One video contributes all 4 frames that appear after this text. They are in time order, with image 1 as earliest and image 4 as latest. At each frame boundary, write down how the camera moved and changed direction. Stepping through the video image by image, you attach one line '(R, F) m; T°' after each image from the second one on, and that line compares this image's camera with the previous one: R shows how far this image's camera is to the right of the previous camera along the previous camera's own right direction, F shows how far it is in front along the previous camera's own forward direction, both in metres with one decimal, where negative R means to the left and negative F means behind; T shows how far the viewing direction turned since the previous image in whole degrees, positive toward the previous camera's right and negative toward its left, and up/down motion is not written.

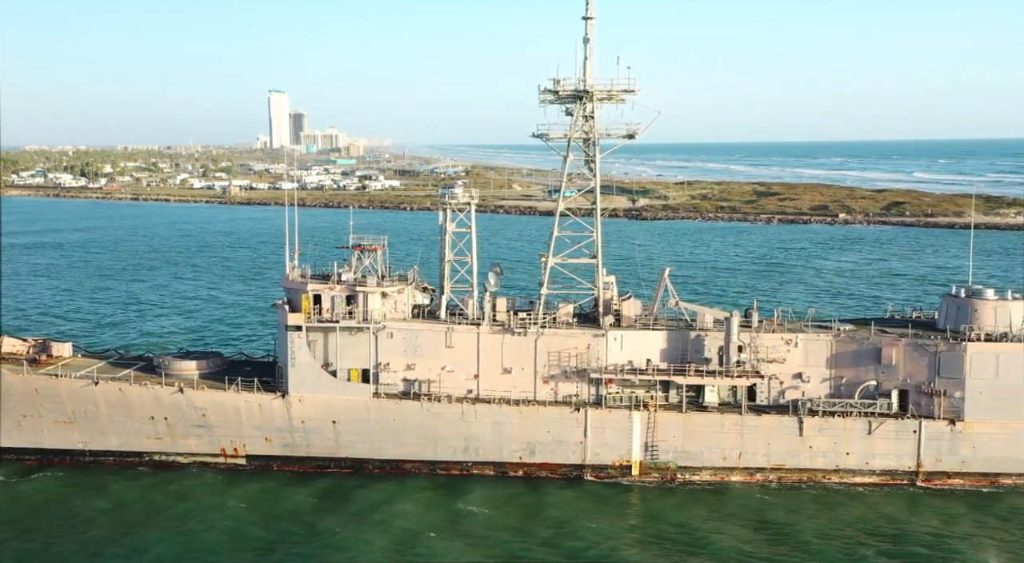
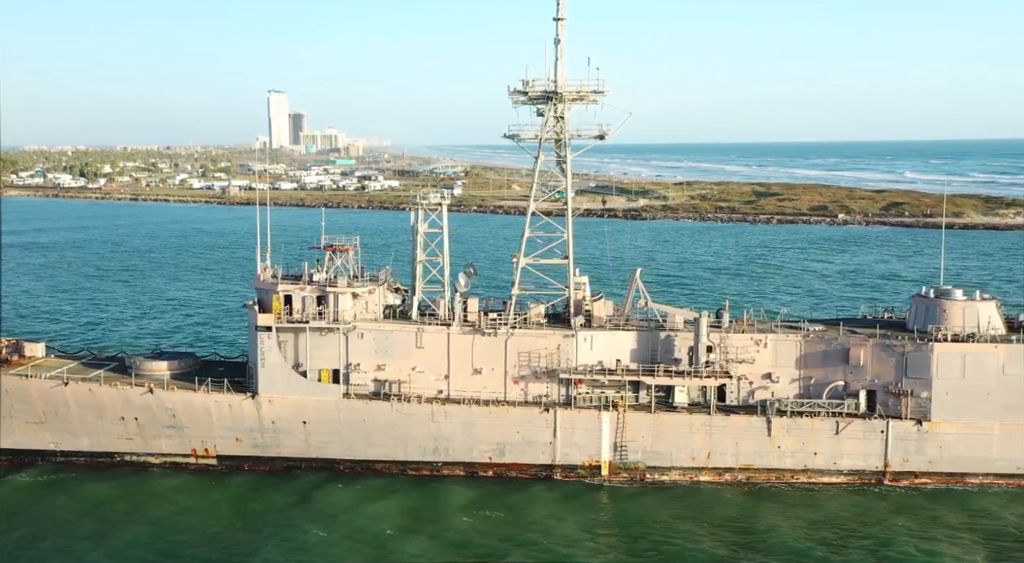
(+0.6, 0.0) m; 0°
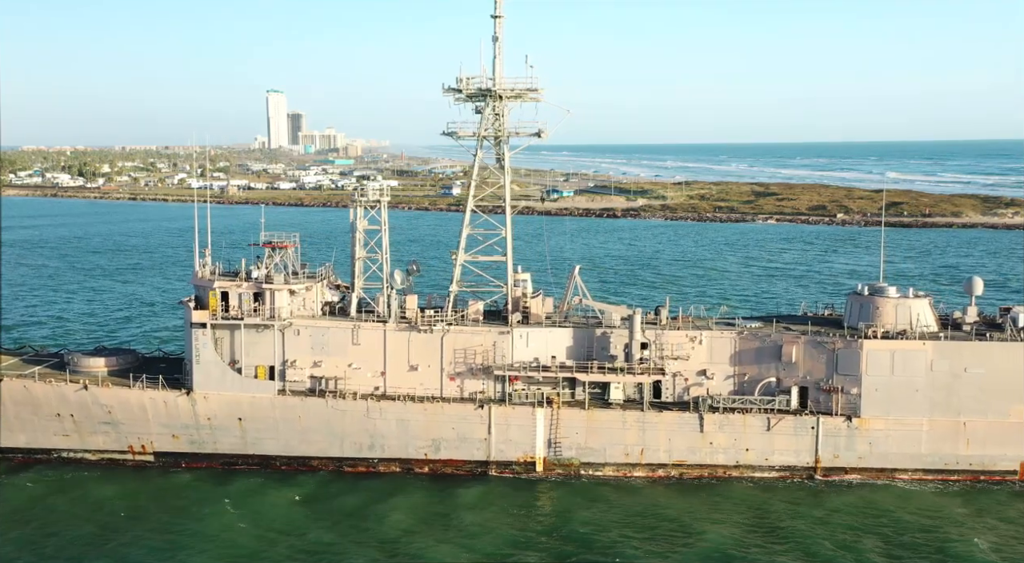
(+1.2, -0.1) m; +1°
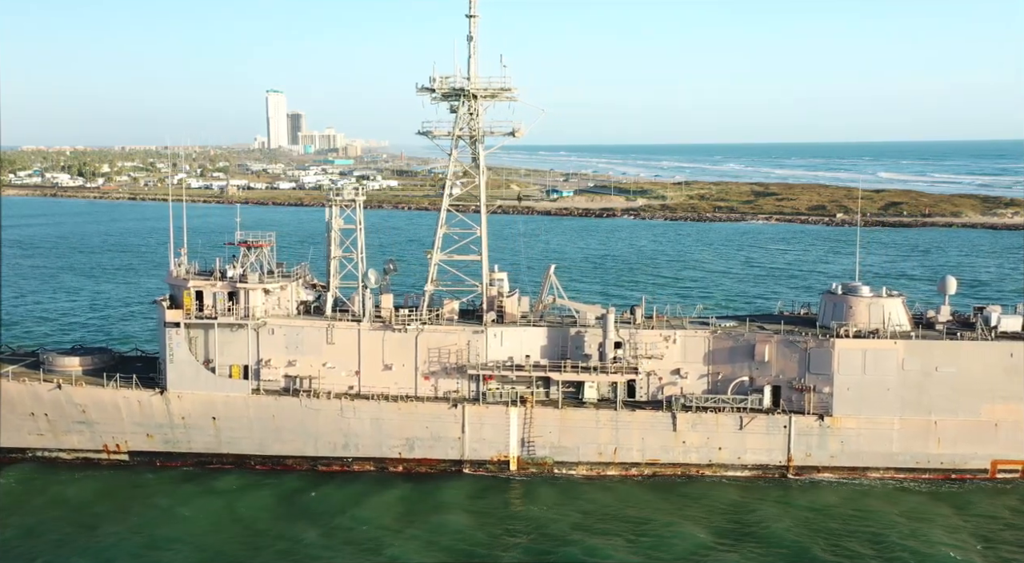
(+0.5, 0.0) m; 0°
